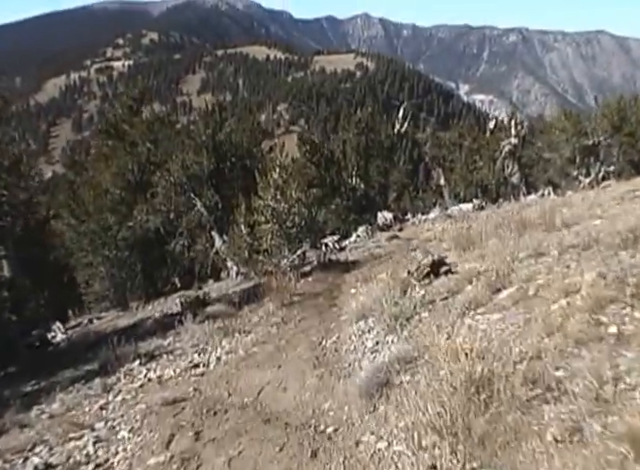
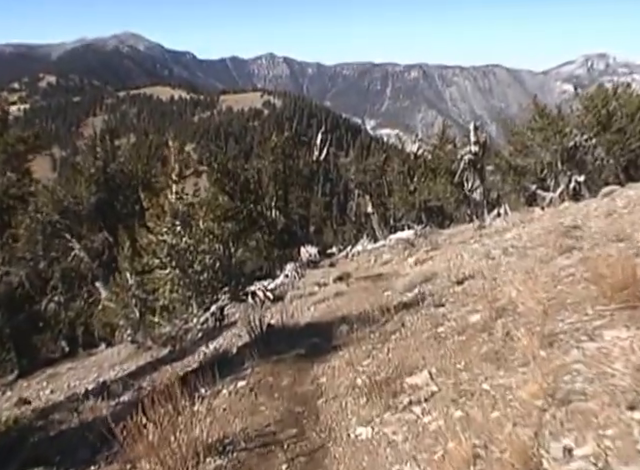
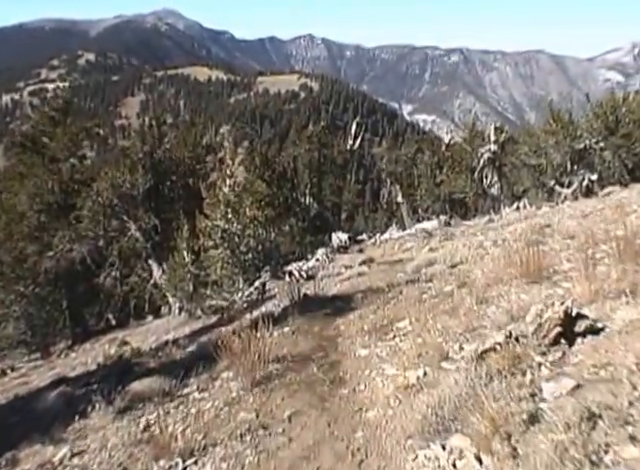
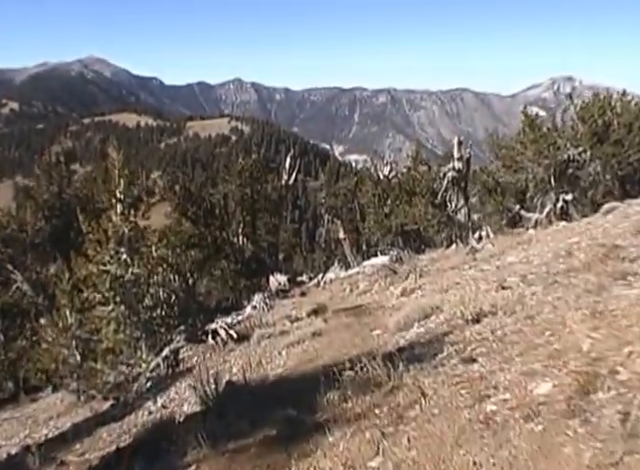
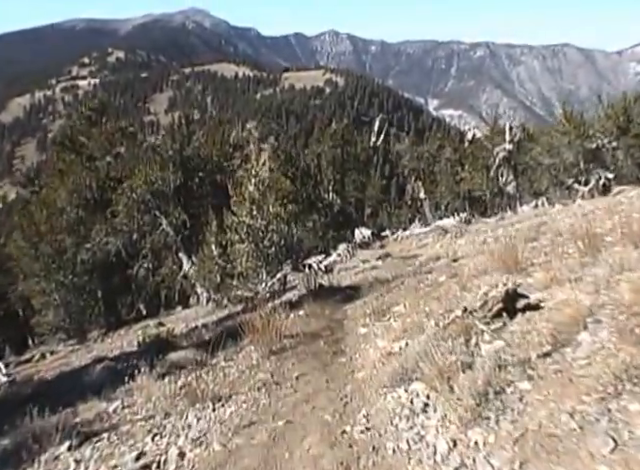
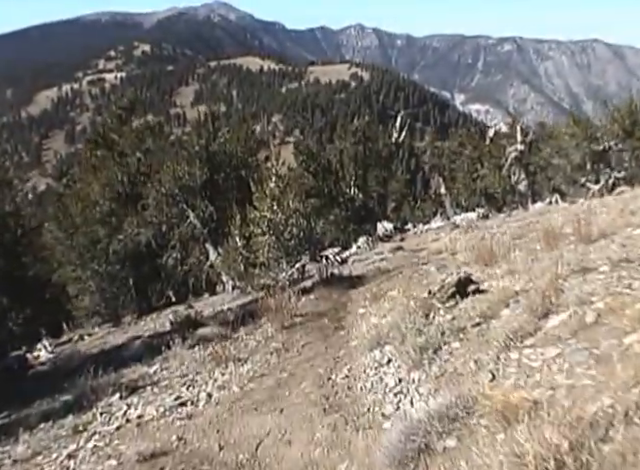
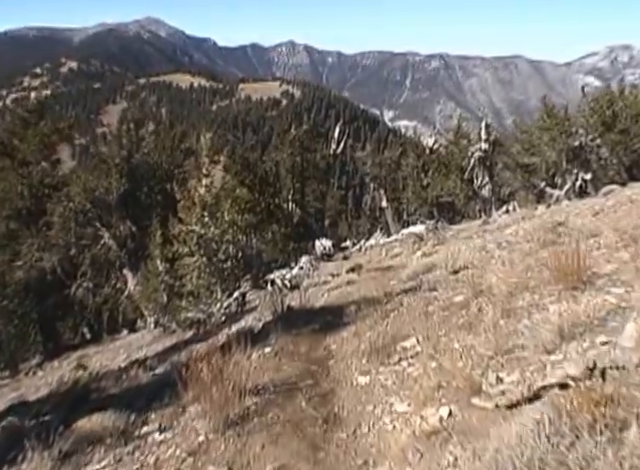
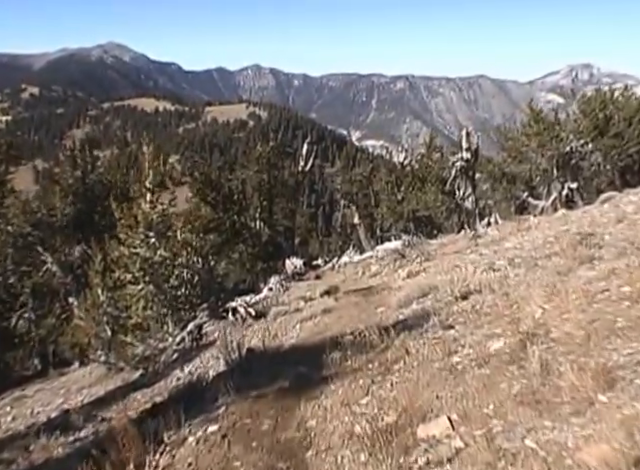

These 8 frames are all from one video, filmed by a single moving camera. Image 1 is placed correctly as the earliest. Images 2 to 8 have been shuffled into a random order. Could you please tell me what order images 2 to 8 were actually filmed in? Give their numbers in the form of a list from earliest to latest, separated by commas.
6, 5, 3, 7, 2, 8, 4
